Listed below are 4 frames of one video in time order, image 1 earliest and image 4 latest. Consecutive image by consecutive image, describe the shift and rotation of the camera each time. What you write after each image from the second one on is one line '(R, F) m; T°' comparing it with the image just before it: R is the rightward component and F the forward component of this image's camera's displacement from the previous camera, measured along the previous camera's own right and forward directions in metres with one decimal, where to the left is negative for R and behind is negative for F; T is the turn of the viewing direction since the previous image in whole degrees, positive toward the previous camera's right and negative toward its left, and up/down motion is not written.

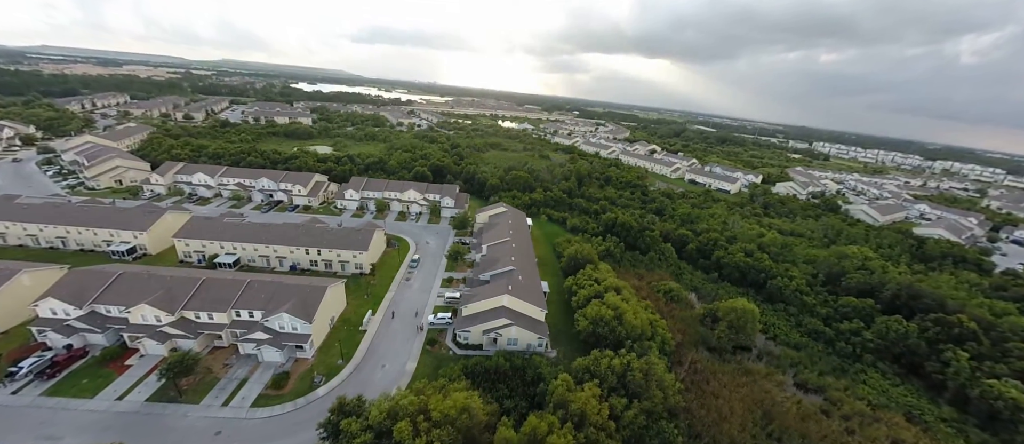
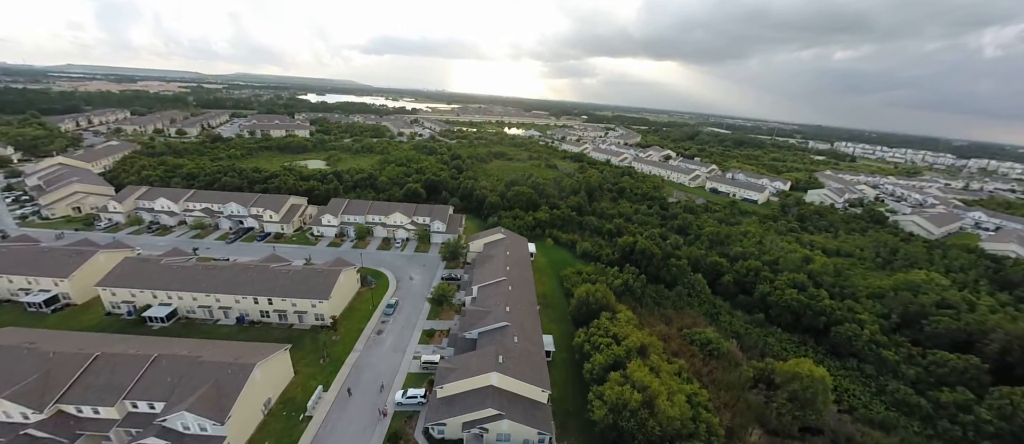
(+1.4, +7.2) m; -2°
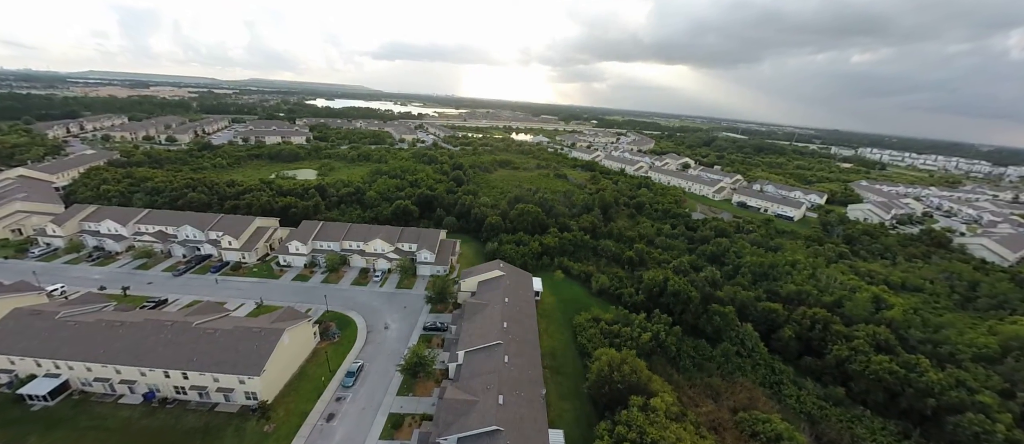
(+0.7, +7.8) m; -1°
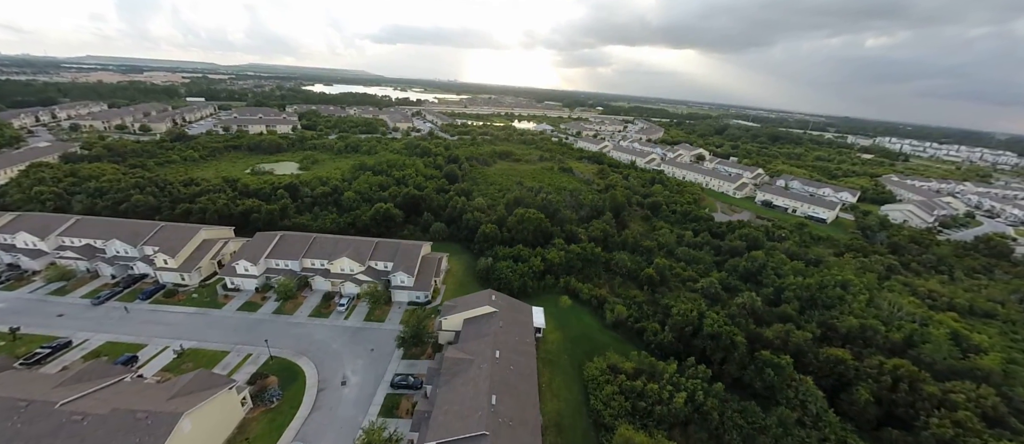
(+0.7, +7.4) m; -1°
